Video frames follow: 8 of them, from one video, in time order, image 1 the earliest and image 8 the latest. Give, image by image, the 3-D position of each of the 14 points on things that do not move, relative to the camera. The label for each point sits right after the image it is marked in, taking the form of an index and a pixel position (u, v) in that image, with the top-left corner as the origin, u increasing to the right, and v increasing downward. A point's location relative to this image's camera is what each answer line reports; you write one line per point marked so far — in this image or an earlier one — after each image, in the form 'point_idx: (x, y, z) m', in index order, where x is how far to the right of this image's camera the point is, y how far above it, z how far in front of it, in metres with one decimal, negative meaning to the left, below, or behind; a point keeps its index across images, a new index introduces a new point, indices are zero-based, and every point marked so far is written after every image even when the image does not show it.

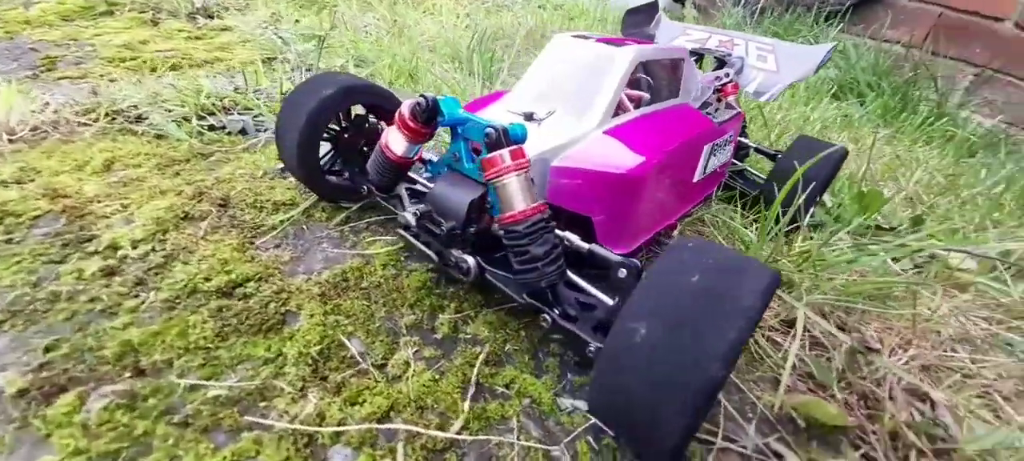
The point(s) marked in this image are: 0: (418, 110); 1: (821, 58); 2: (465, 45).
0: (-0.3, +0.3, +1.2) m
1: (+1.6, +0.9, +2.1) m
2: (-0.4, +1.5, +3.4) m
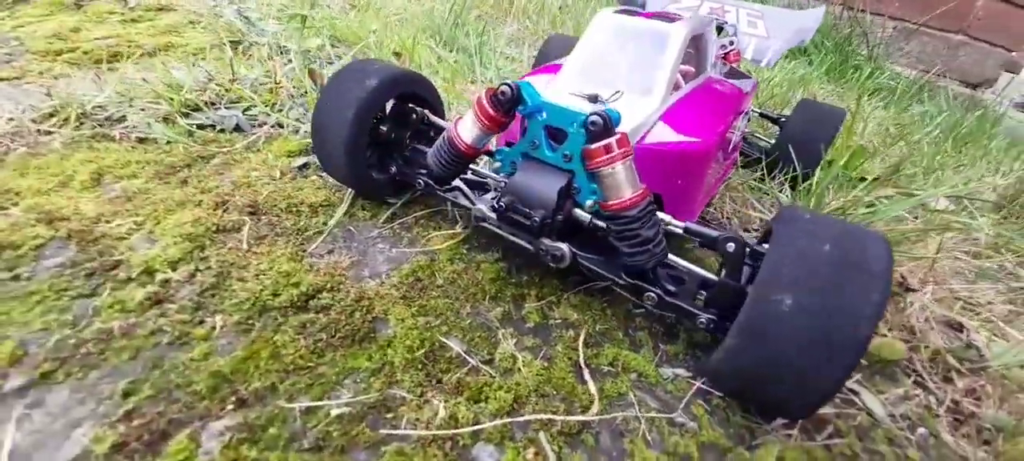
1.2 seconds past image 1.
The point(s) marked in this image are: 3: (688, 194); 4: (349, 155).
0: (0.0, +0.4, +1.1) m
1: (+1.7, +1.1, +2.3) m
2: (-0.5, +1.6, +3.2) m
3: (+0.6, +0.1, +1.4) m
4: (-0.6, +0.3, +1.4) m
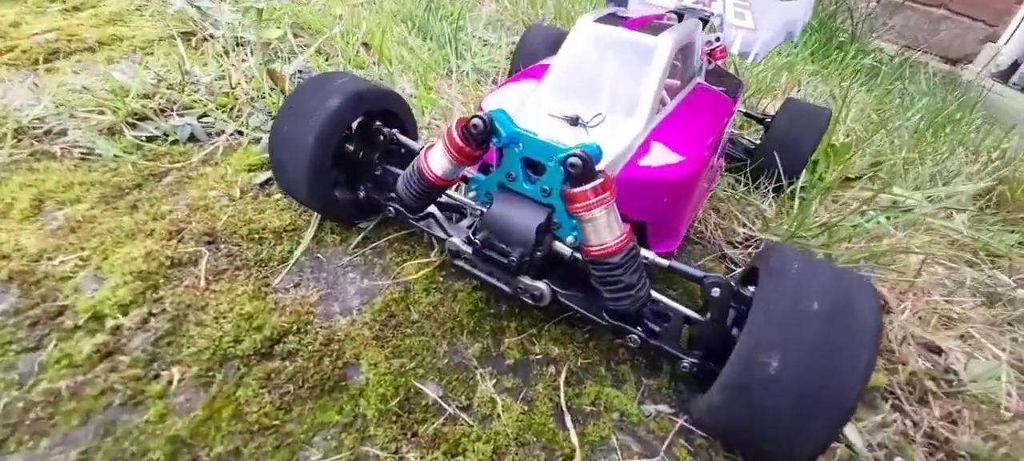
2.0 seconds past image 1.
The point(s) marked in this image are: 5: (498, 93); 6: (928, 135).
0: (-0.1, +0.3, +1.1) m
1: (+1.6, +1.1, +2.2) m
2: (-0.7, +1.6, +3.0) m
3: (+0.5, 0.0, +1.3) m
4: (-0.6, +0.2, +1.3) m
5: (0.0, +0.5, +1.4) m
6: (+3.2, +0.7, +3.2) m
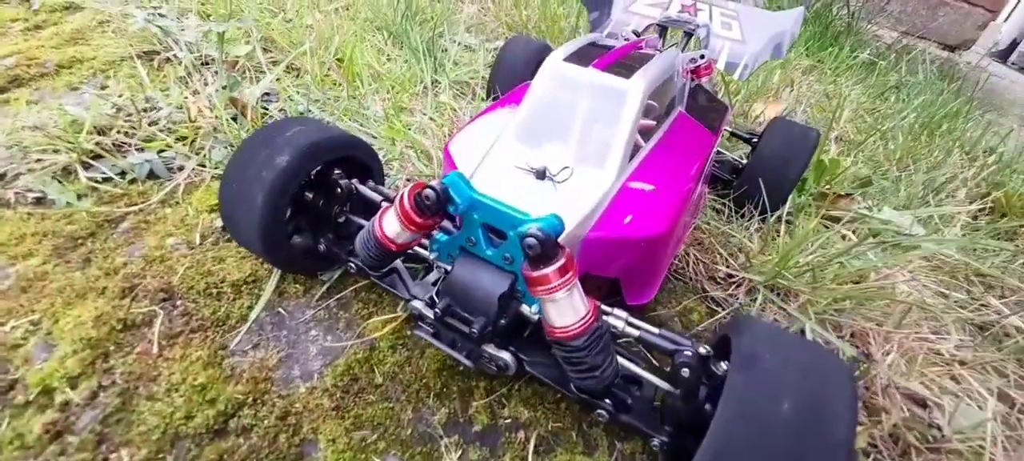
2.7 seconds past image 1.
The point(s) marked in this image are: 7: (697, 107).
0: (-0.2, +0.1, +1.0) m
1: (+1.4, +1.0, +2.1) m
2: (-0.8, +1.5, +2.9) m
3: (+0.4, -0.1, +1.3) m
4: (-0.7, 0.0, +1.2) m
5: (-0.2, +0.3, +1.3) m
6: (+3.1, +0.7, +3.1) m
7: (+0.8, +0.5, +1.7) m
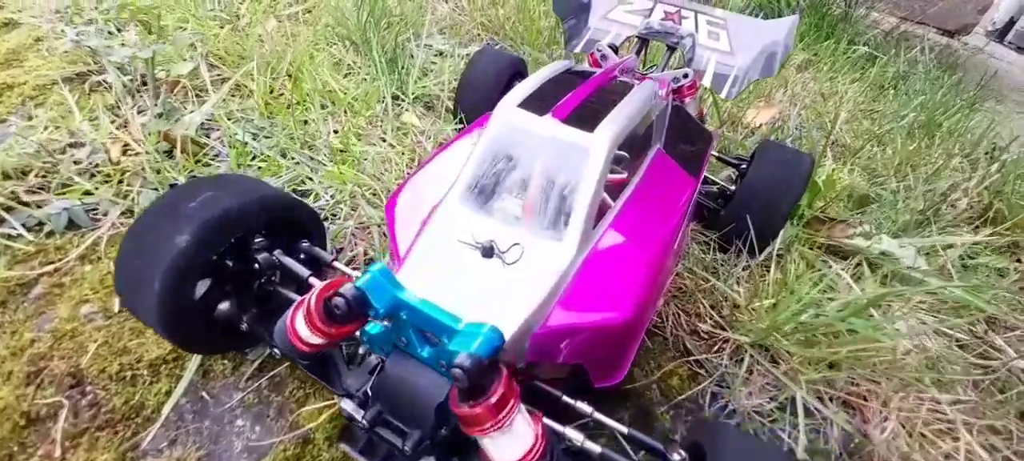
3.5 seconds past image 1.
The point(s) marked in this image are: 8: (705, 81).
0: (-0.3, -0.1, +0.8) m
1: (+1.3, +0.9, +1.9) m
2: (-1.0, +1.4, +2.7) m
3: (+0.3, -0.3, +1.1) m
4: (-0.9, -0.2, +1.1) m
5: (-0.3, +0.1, +1.2) m
6: (+2.9, +0.6, +3.0) m
7: (+0.6, +0.3, +1.5) m
8: (+0.9, +0.7, +1.9) m
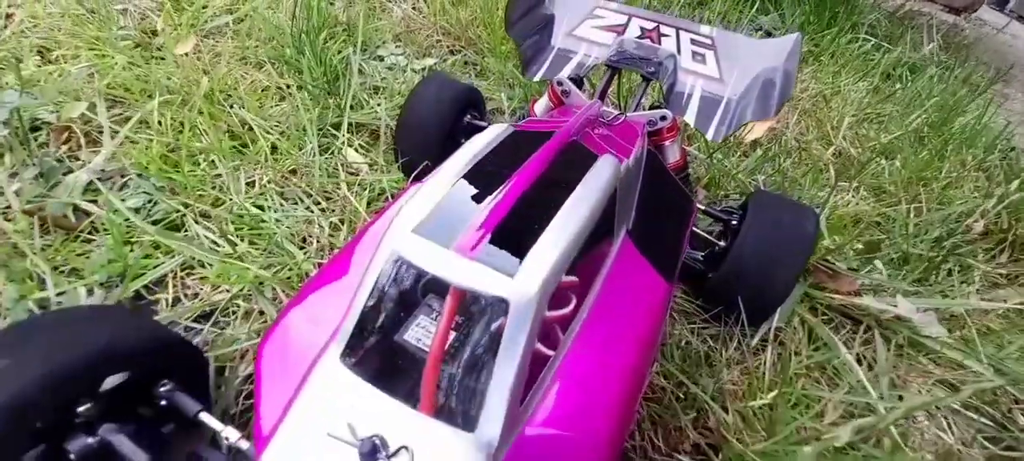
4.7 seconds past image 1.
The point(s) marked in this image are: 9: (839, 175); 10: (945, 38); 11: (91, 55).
0: (-0.5, -0.5, +0.5) m
1: (+1.1, +0.6, +1.6) m
2: (-1.2, +1.1, +2.3) m
3: (+0.1, -0.6, +0.8) m
4: (-1.1, -0.6, +0.8) m
5: (-0.5, -0.2, +0.9) m
6: (+2.7, +0.5, +2.7) m
7: (+0.4, +0.1, +1.2) m
8: (+0.7, +0.4, +1.6) m
9: (+2.0, +0.3, +2.6) m
10: (+4.0, +1.8, +3.9) m
11: (-2.2, +0.9, +2.1) m
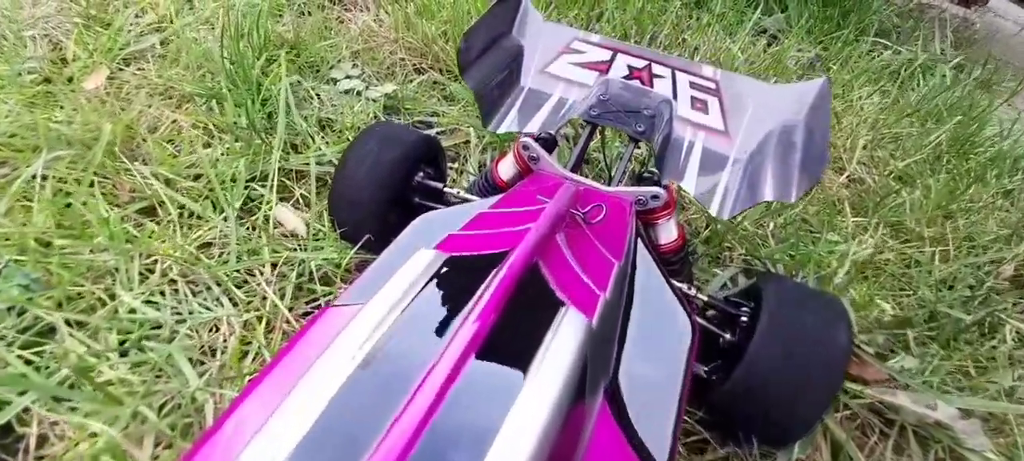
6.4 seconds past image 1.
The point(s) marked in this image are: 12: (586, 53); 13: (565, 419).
0: (-0.6, -0.8, +0.3) m
1: (+0.9, +0.4, +1.3) m
2: (-1.4, +0.8, +2.0) m
3: (0.0, -0.9, +0.6) m
4: (-1.2, -0.9, +0.5) m
5: (-0.6, -0.5, +0.6) m
6: (+2.6, +0.3, +2.4) m
7: (+0.3, -0.2, +0.9) m
8: (+0.5, +0.1, +1.3) m
9: (+1.9, +0.1, +2.3) m
10: (+3.9, +1.7, +3.5) m
11: (-2.4, +0.6, +1.8) m
12: (+0.3, +0.6, +1.5) m
13: (+0.1, -0.3, +0.7) m
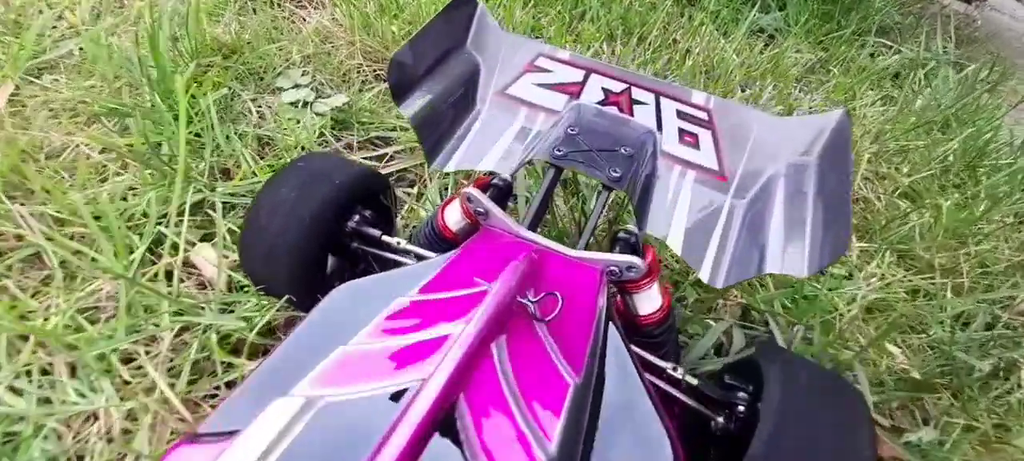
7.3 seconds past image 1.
0: (-0.7, -1.0, 0.0) m
1: (+0.8, +0.2, +1.0) m
2: (-1.5, +0.6, +1.7) m
3: (-0.1, -1.1, +0.3) m
4: (-1.3, -1.1, +0.3) m
5: (-0.7, -0.7, +0.3) m
6: (+2.4, +0.1, +2.2) m
7: (+0.2, -0.4, +0.7) m
8: (+0.4, 0.0, +1.0) m
9: (+1.8, 0.0, +2.1) m
10: (+3.7, +1.6, +3.3) m
11: (-2.5, +0.5, +1.5) m
12: (+0.1, +0.5, +1.2) m
13: (-0.1, -0.5, +0.4) m
